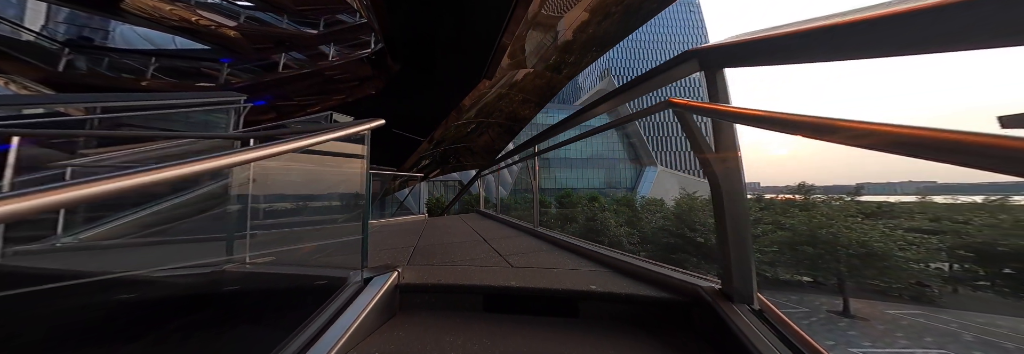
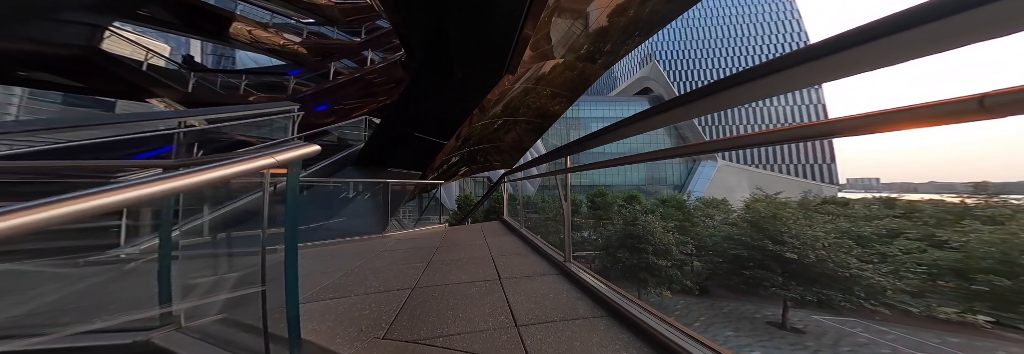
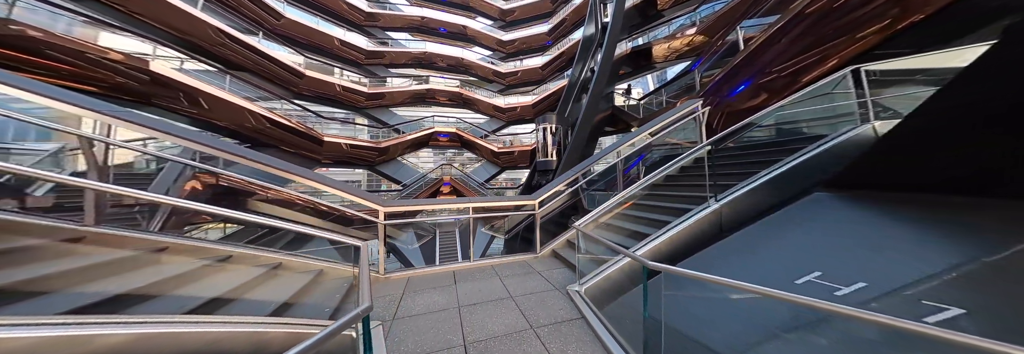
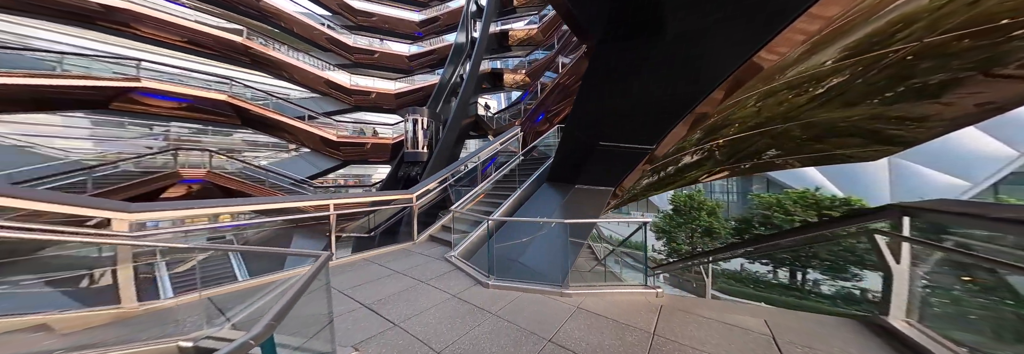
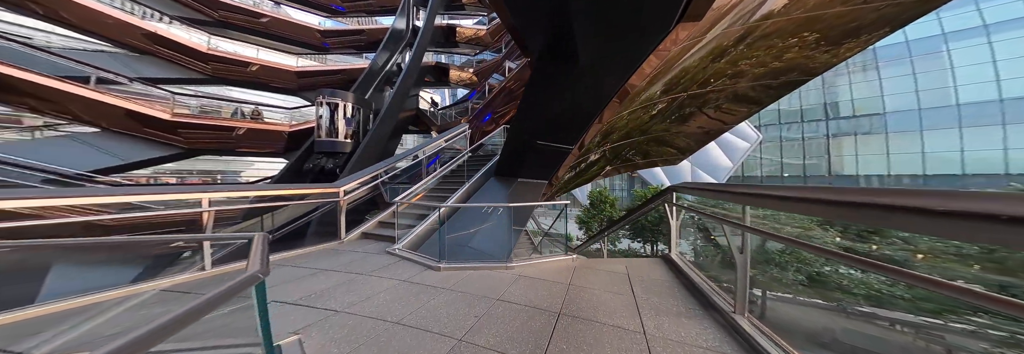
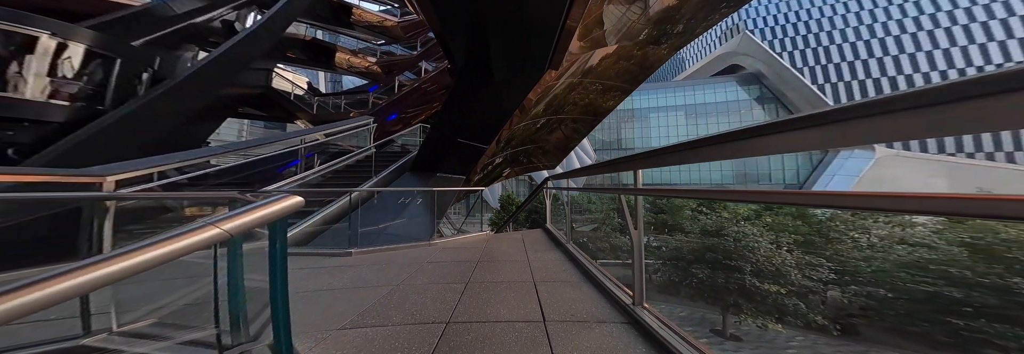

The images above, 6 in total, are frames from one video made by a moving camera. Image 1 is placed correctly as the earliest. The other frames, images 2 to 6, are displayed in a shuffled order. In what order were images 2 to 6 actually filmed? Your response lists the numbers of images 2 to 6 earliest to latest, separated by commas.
2, 6, 5, 4, 3
